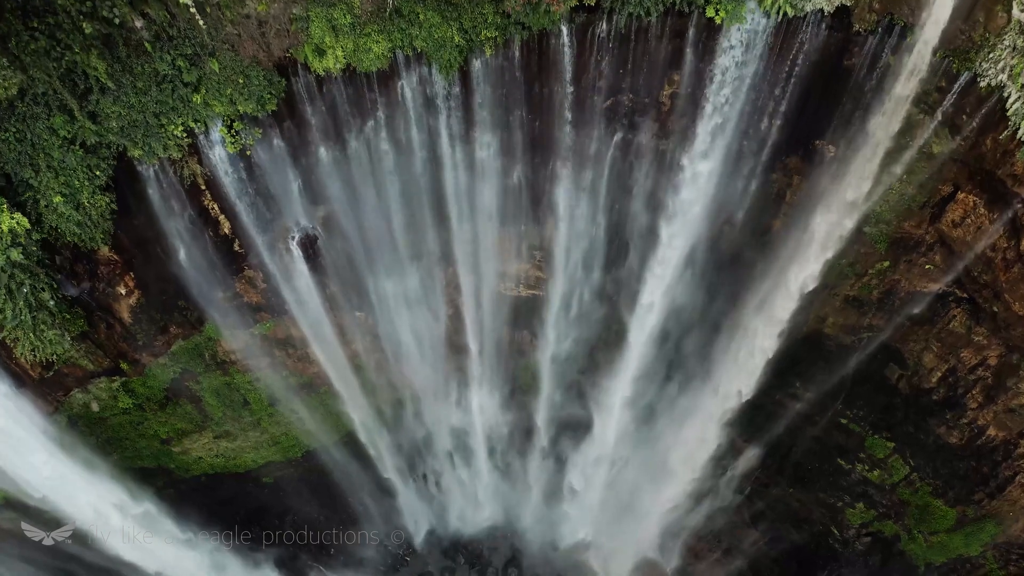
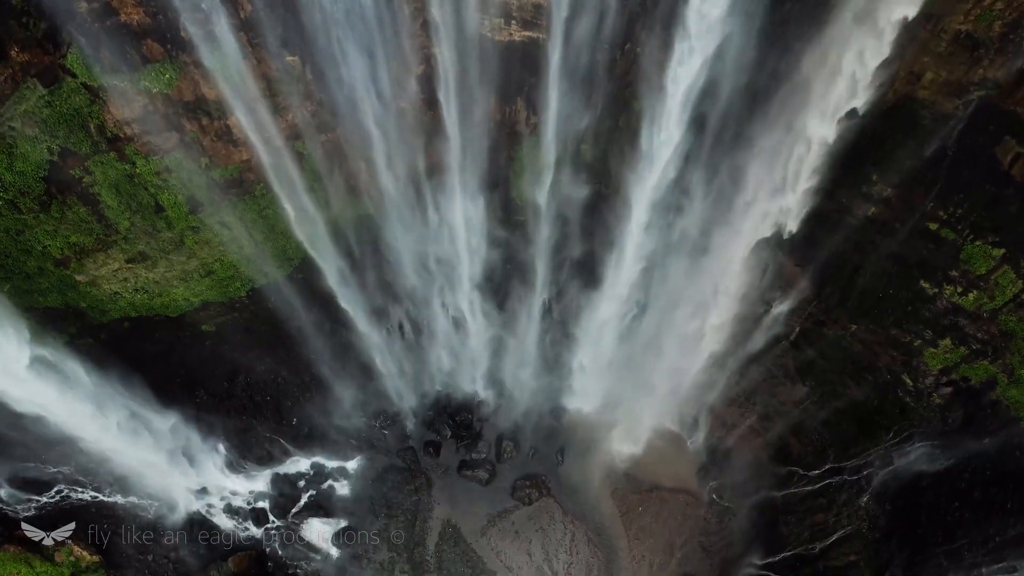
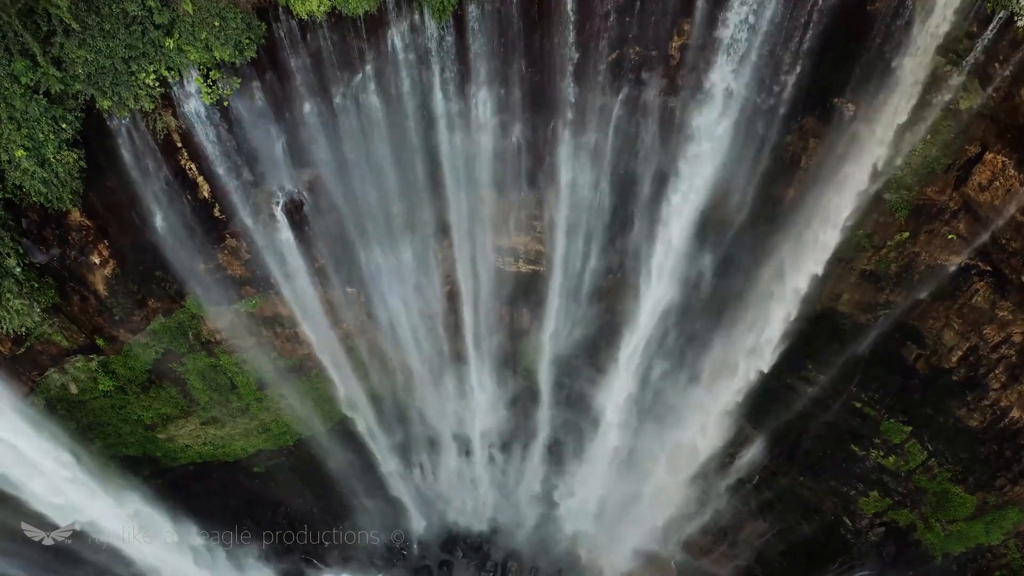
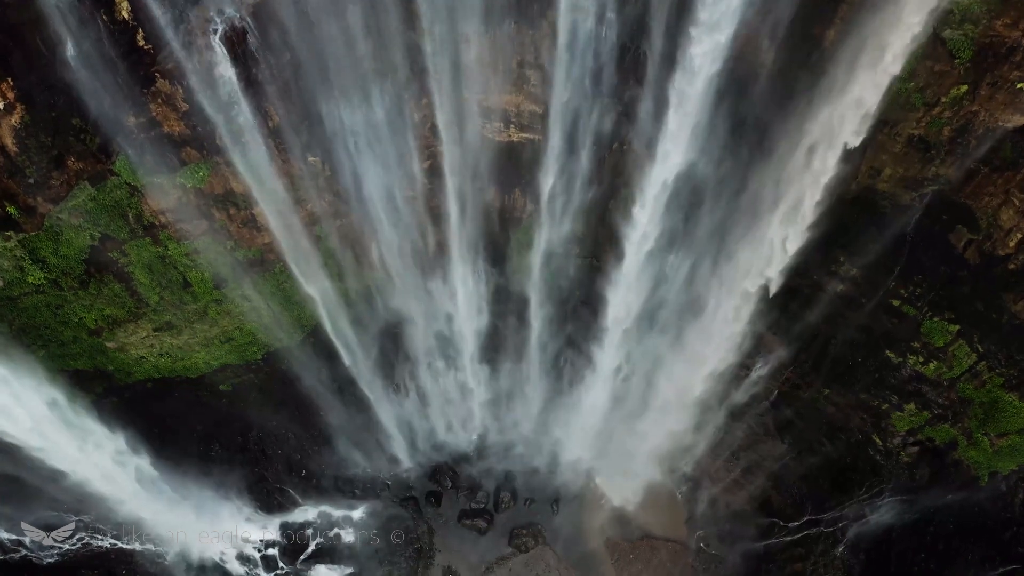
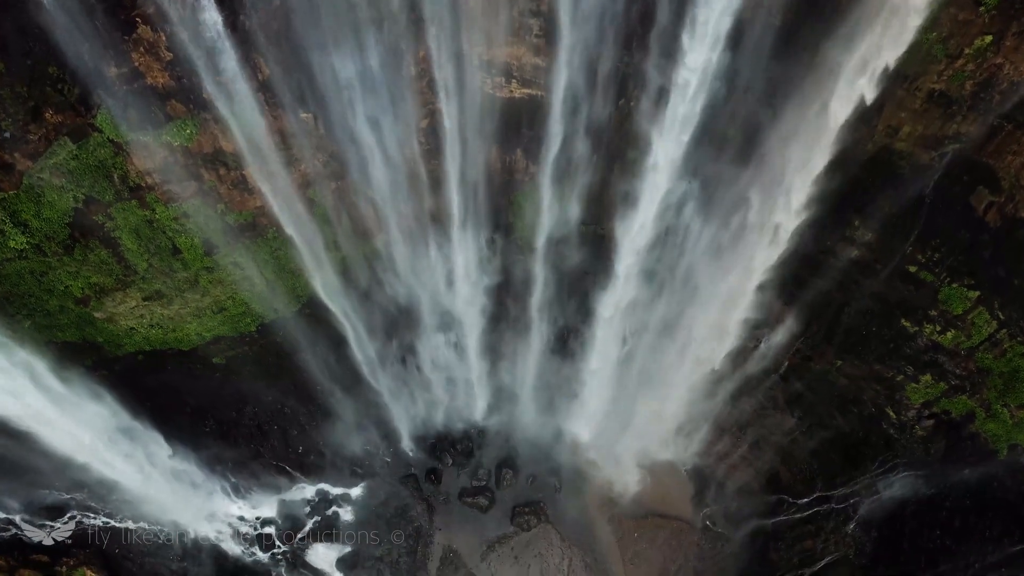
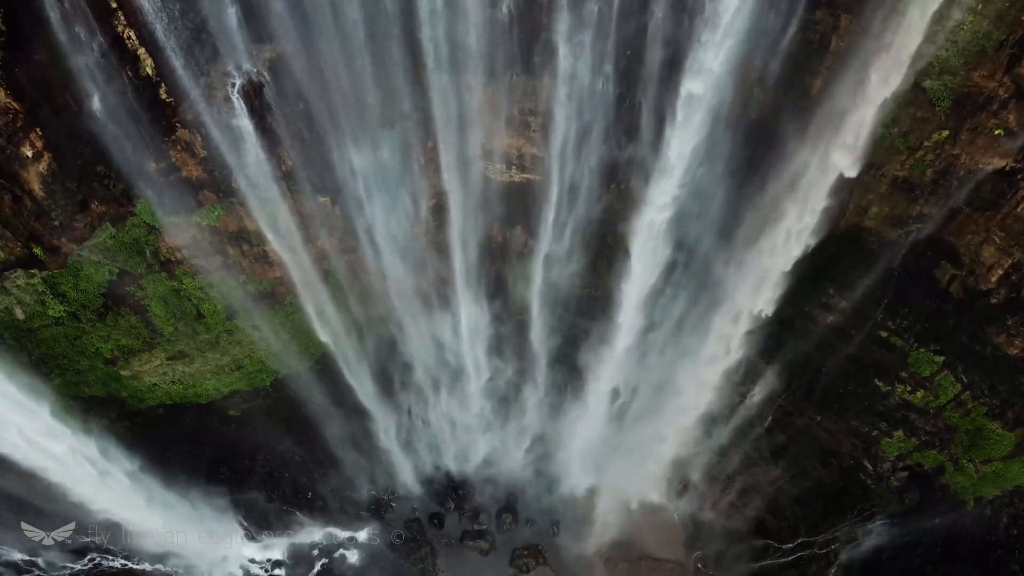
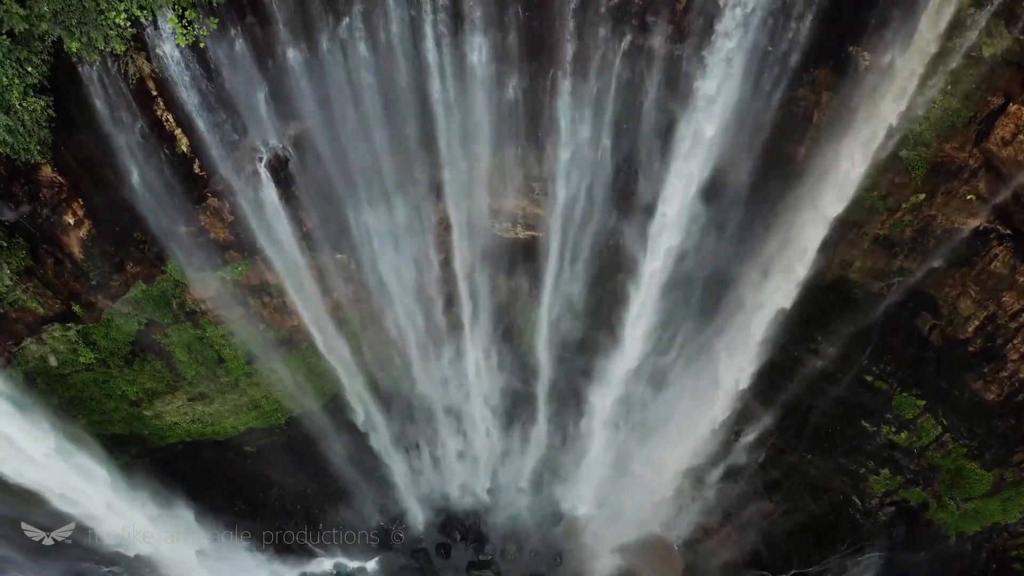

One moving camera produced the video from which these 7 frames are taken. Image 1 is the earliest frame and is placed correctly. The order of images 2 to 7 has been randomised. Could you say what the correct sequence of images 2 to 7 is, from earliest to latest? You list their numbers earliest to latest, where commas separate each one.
3, 7, 6, 4, 5, 2
